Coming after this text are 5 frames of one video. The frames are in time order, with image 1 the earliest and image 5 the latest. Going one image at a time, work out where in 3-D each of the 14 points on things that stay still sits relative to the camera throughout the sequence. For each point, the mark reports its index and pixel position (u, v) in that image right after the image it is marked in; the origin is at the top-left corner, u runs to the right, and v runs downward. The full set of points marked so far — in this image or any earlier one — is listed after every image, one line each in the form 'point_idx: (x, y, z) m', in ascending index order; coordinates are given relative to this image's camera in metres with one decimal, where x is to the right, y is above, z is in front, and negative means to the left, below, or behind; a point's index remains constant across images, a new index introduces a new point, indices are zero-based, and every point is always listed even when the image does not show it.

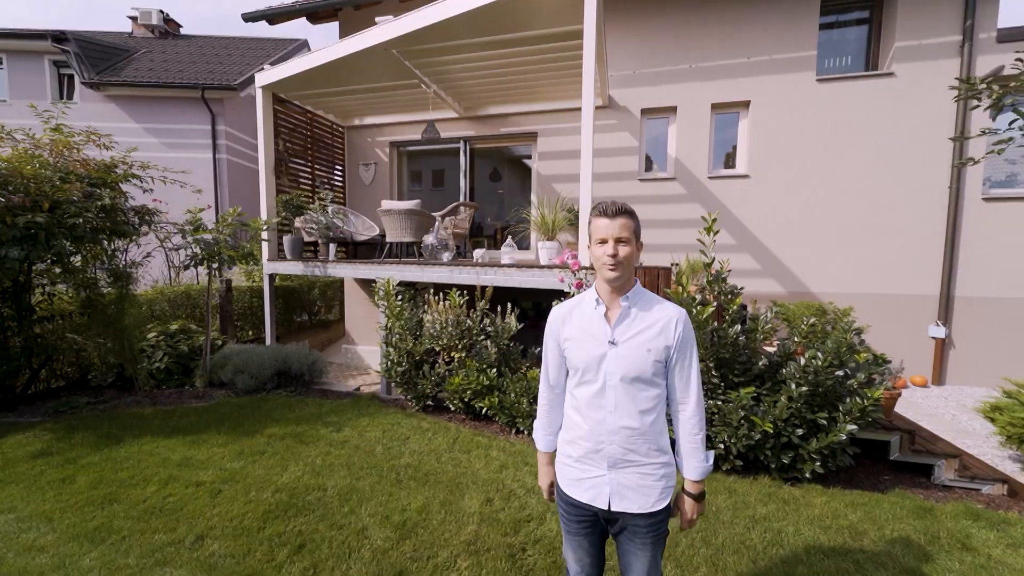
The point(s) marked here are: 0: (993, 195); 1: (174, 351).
0: (+7.0, +1.4, +6.0) m
1: (-4.5, -0.8, +5.5) m
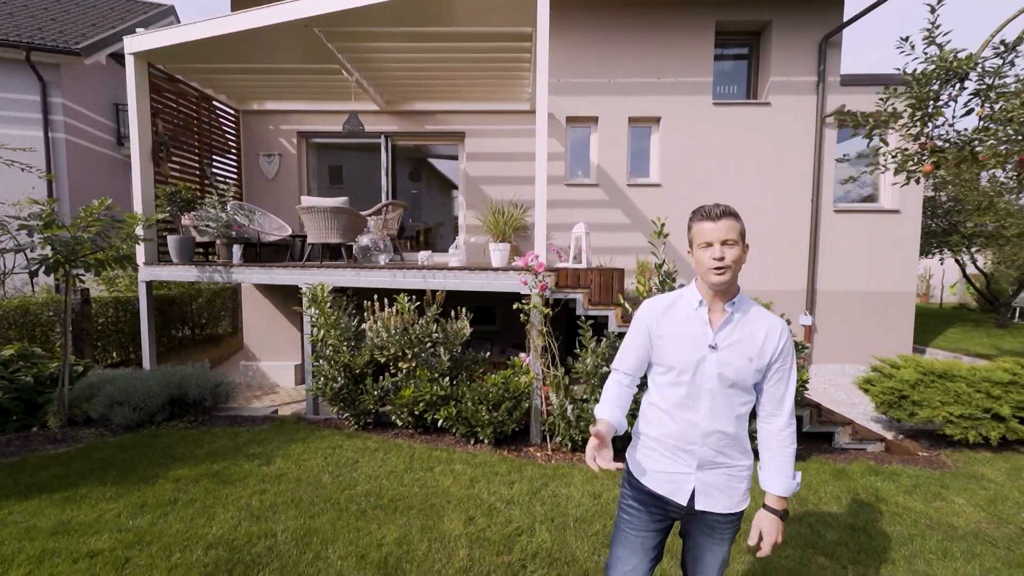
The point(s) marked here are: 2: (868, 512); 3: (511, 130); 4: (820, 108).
0: (+5.9, +1.4, +7.4) m
1: (-5.1, -1.0, +4.2) m
2: (+2.4, -1.5, +2.8) m
3: (0.0, +2.9, +7.4) m
4: (+5.4, +3.2, +7.3) m
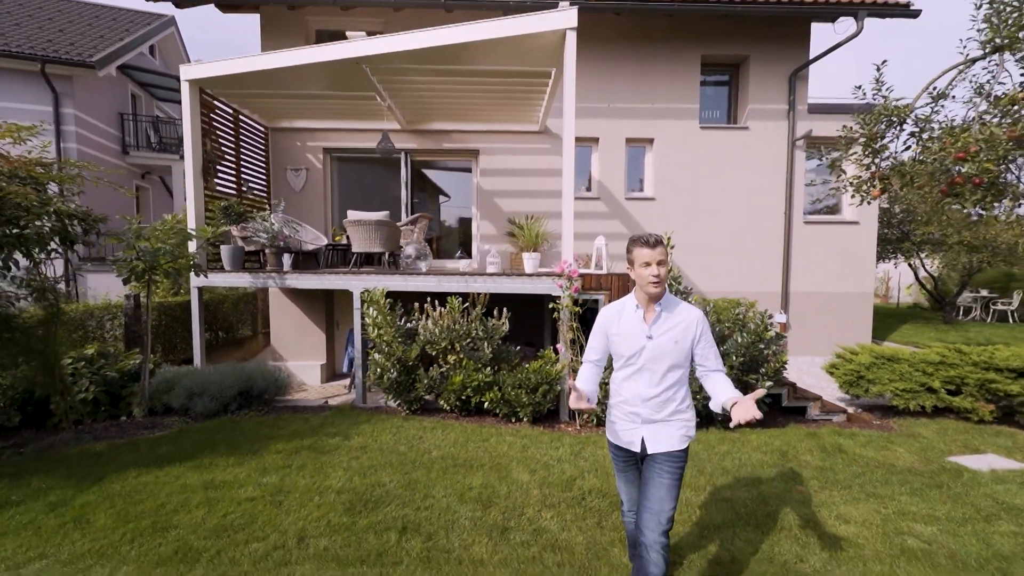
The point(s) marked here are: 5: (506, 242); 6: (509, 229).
0: (+6.2, +1.4, +8.5) m
1: (-4.7, -1.0, +4.8) m
2: (+2.9, -1.5, +3.7) m
3: (+0.2, +2.8, +8.3) m
4: (+5.7, +3.1, +8.3) m
5: (-0.1, +0.9, +8.3) m
6: (-0.1, +1.2, +8.0) m
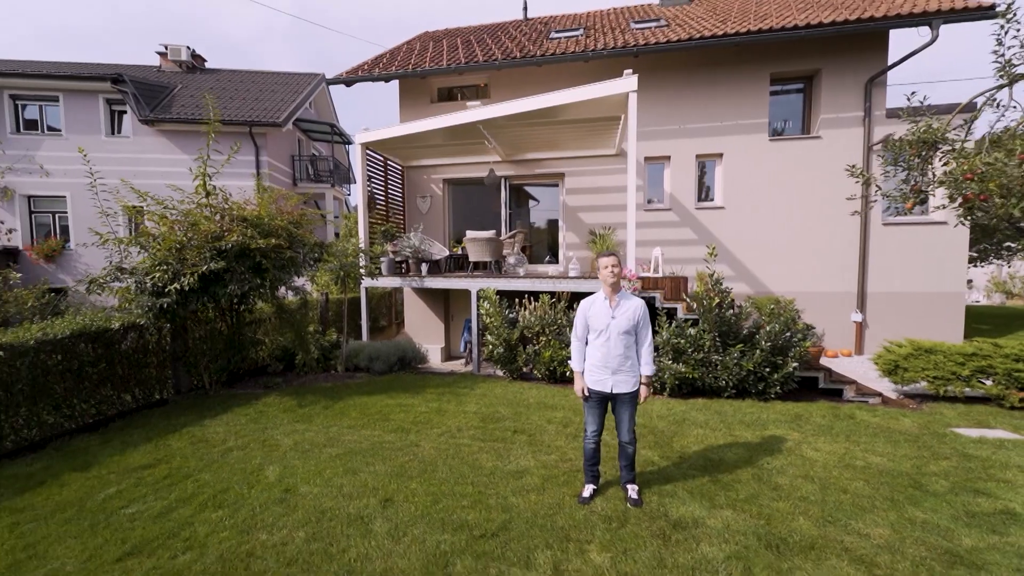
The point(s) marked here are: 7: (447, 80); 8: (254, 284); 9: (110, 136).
0: (+8.0, +1.4, +8.7) m
1: (-3.5, -1.0, +7.4) m
2: (+3.8, -1.5, +4.7) m
3: (+2.1, +2.8, +9.8) m
4: (+7.5, +3.1, +8.7) m
5: (+1.8, +0.9, +9.9) m
6: (+1.8, +1.2, +9.6) m
7: (-1.6, +5.3, +10.4) m
8: (-3.4, +0.1, +5.5) m
9: (-13.7, +5.2, +14.1) m
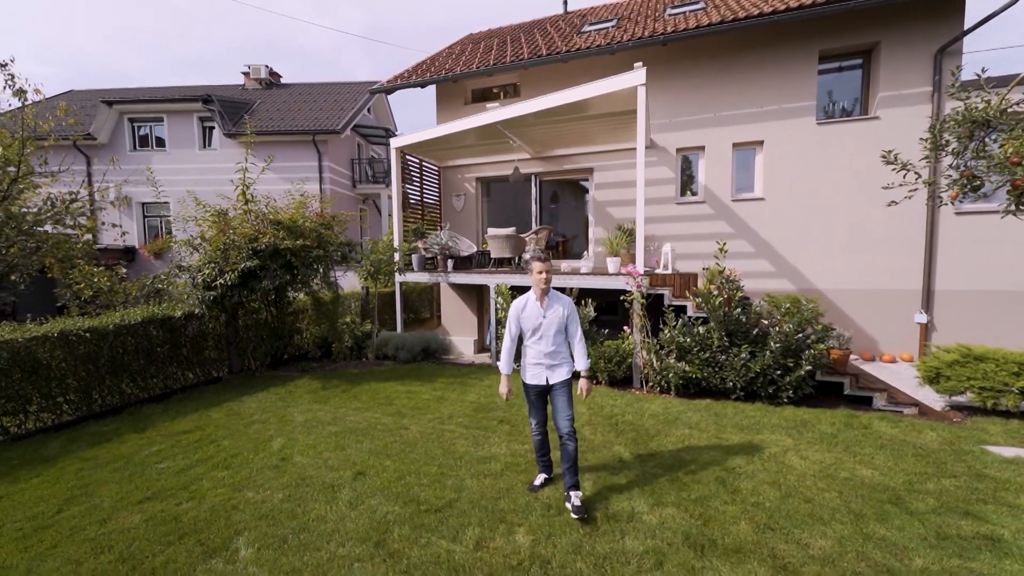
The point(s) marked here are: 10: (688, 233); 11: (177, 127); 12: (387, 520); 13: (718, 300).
0: (+8.4, +1.4, +7.6) m
1: (-3.1, -0.9, +8.1) m
2: (+3.6, -1.5, +4.4) m
3: (+2.8, +2.9, +9.5) m
4: (+7.9, +3.2, +7.6) m
5: (+2.5, +1.0, +9.8) m
6: (+2.4, +1.3, +9.5) m
7: (-0.8, +5.4, +10.7) m
8: (-3.4, +0.1, +6.2) m
9: (-12.2, +5.5, +16.2) m
10: (+3.9, +1.2, +9.2) m
11: (-13.2, +6.3, +16.1) m
12: (-0.9, -1.6, +2.9) m
13: (+2.7, -0.2, +5.4) m
